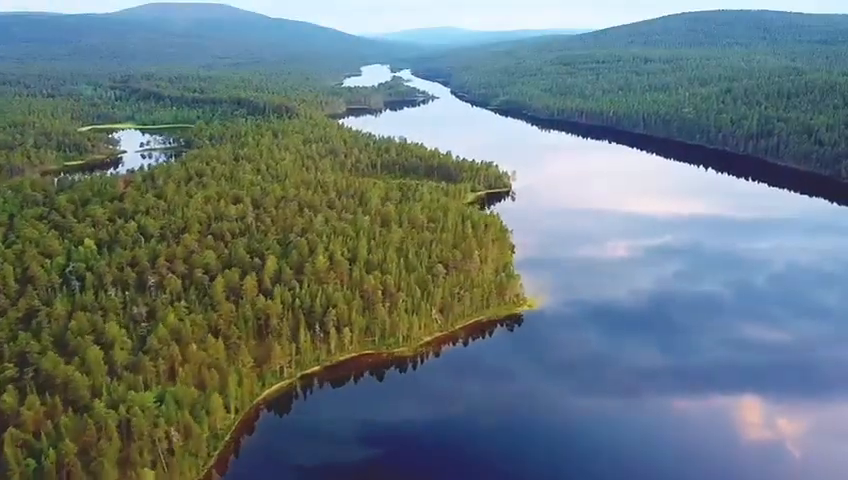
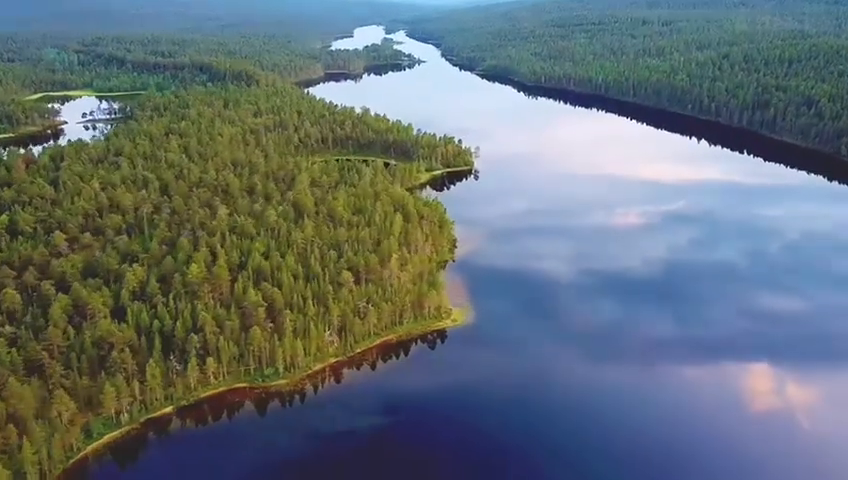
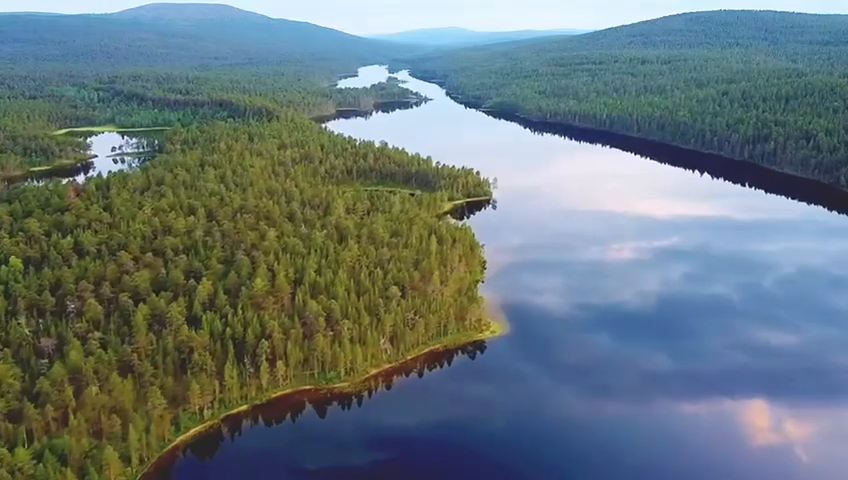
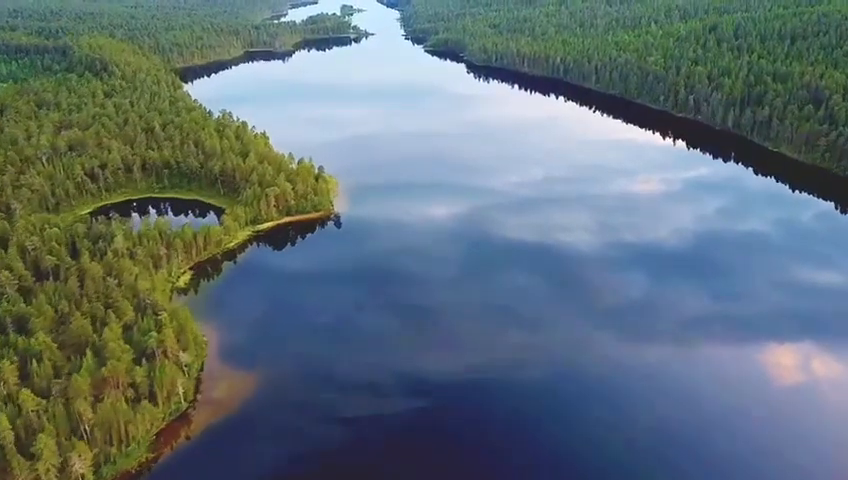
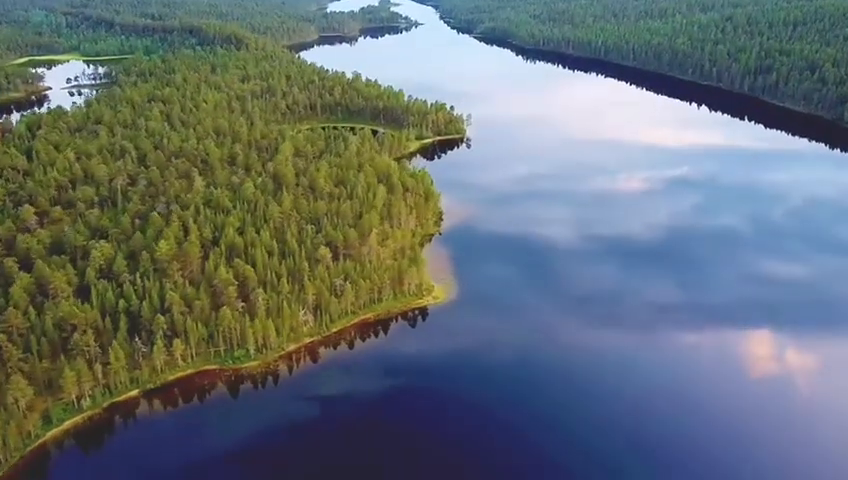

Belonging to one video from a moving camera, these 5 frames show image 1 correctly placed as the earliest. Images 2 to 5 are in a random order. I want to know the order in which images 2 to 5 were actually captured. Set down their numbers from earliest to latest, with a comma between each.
3, 2, 5, 4
